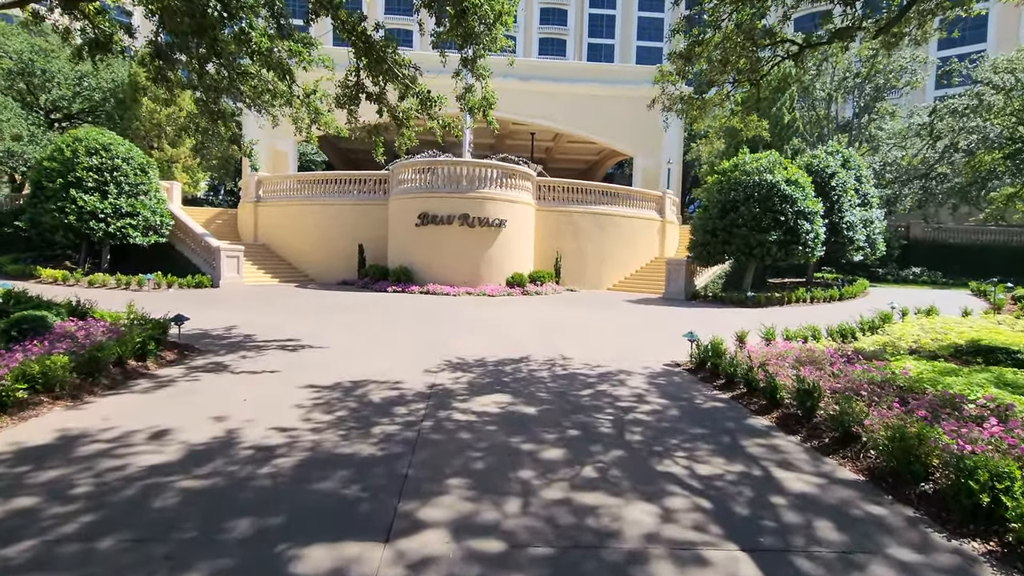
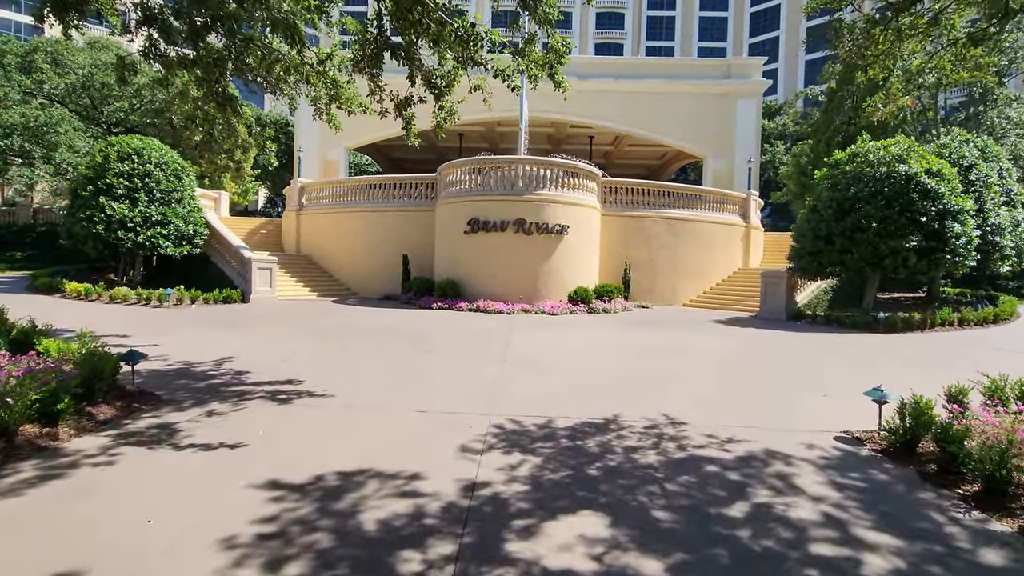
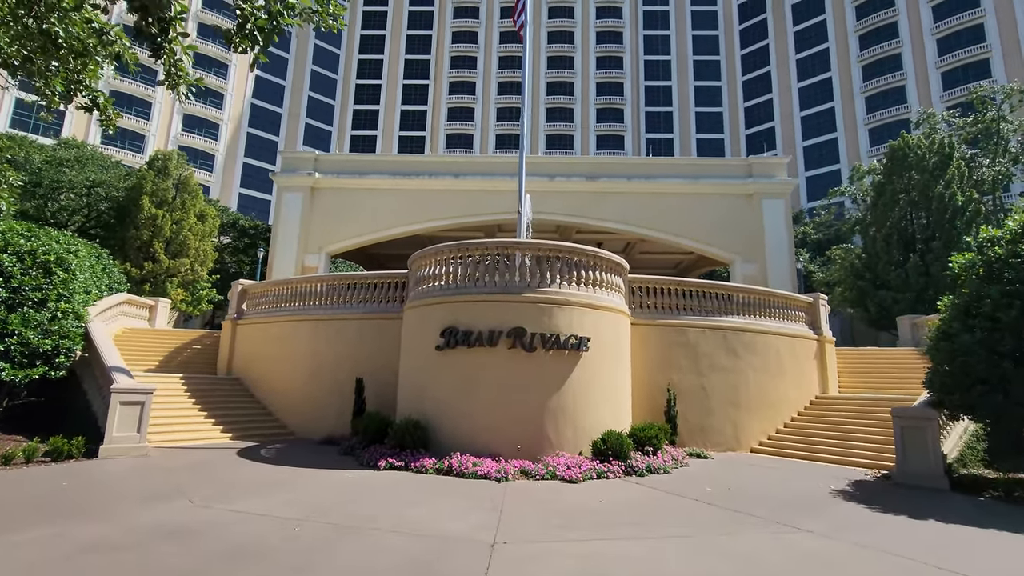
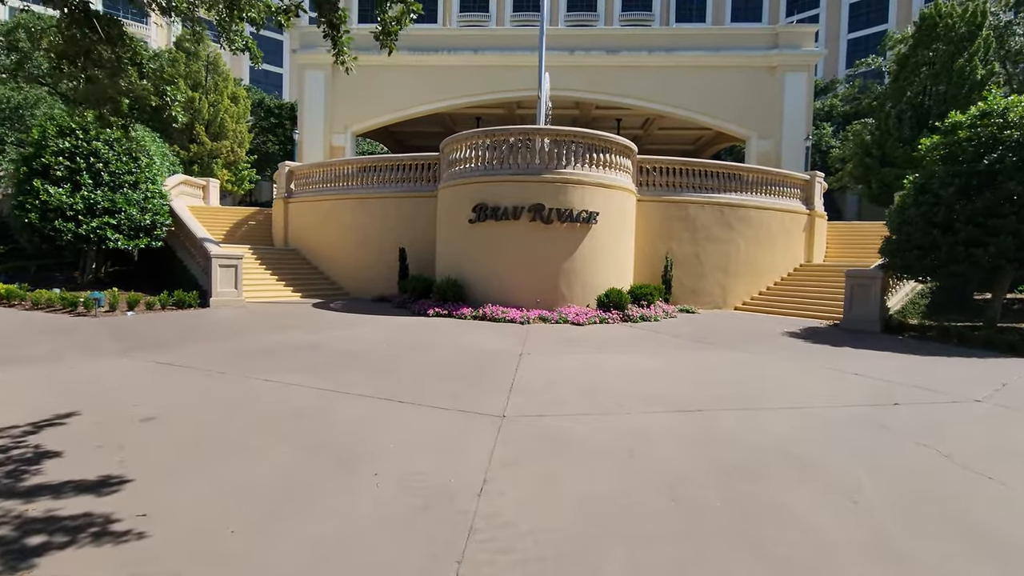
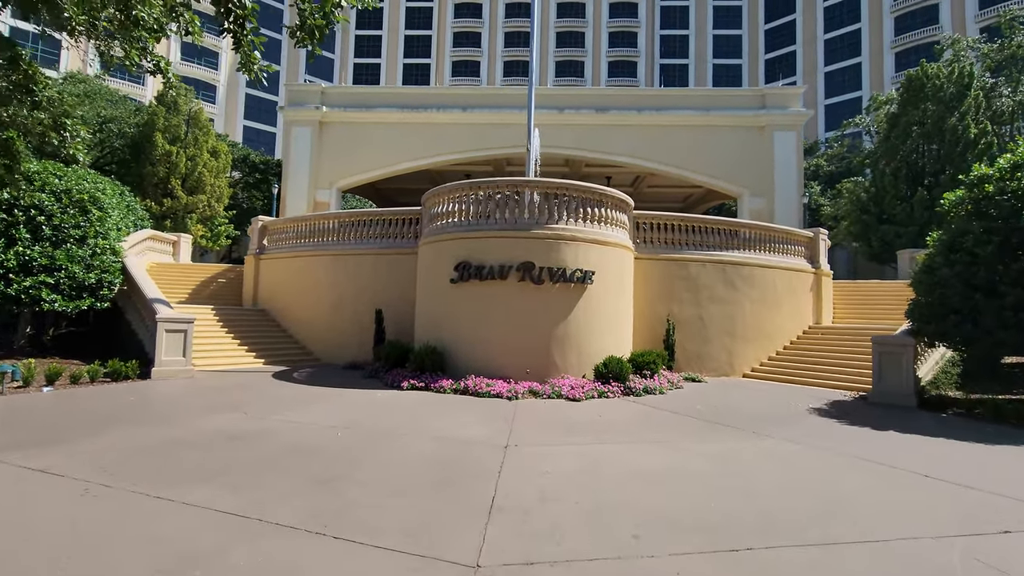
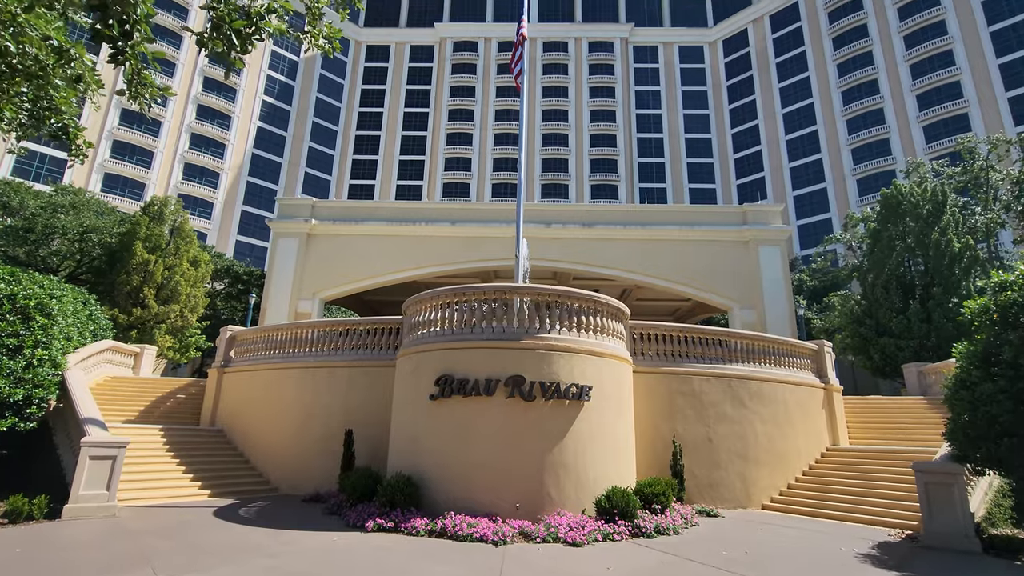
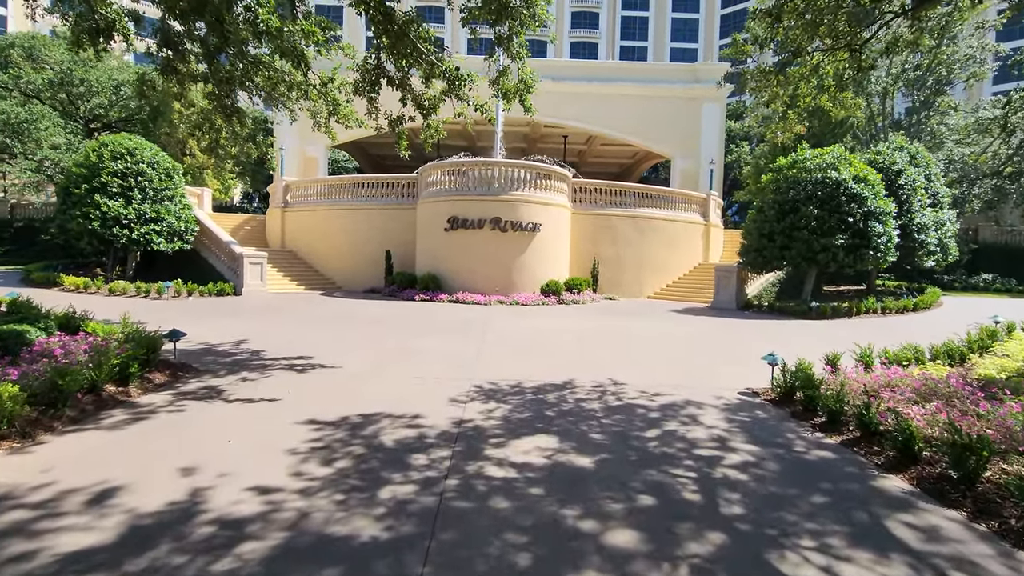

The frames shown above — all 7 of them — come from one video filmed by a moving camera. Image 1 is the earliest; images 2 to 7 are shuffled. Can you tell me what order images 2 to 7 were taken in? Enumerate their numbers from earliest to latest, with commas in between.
7, 2, 4, 5, 3, 6
